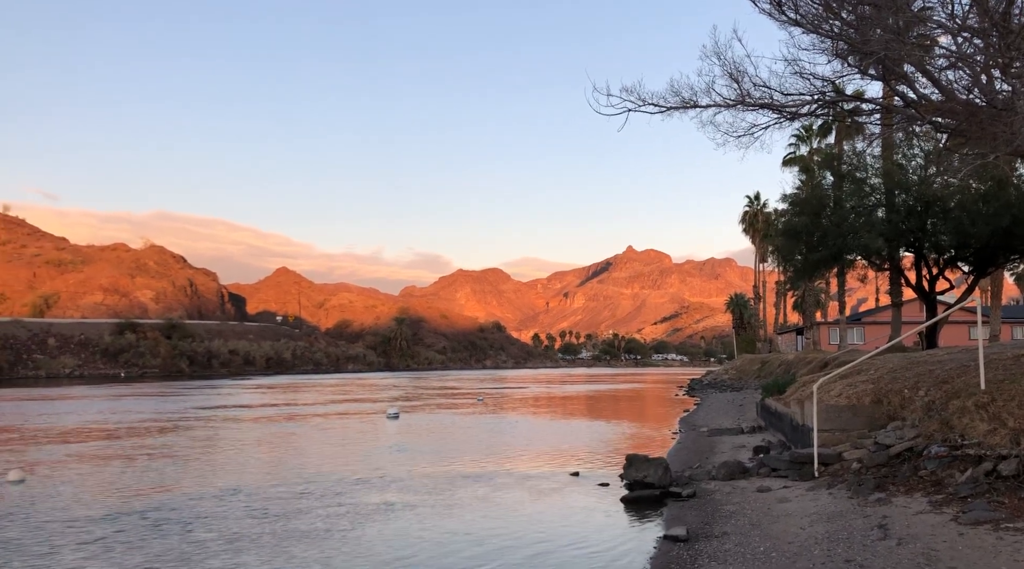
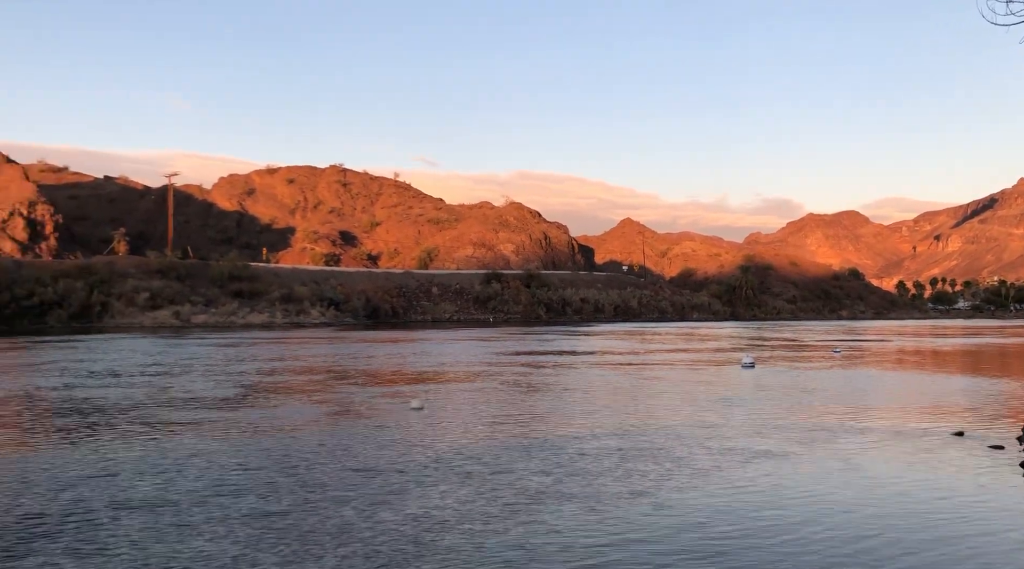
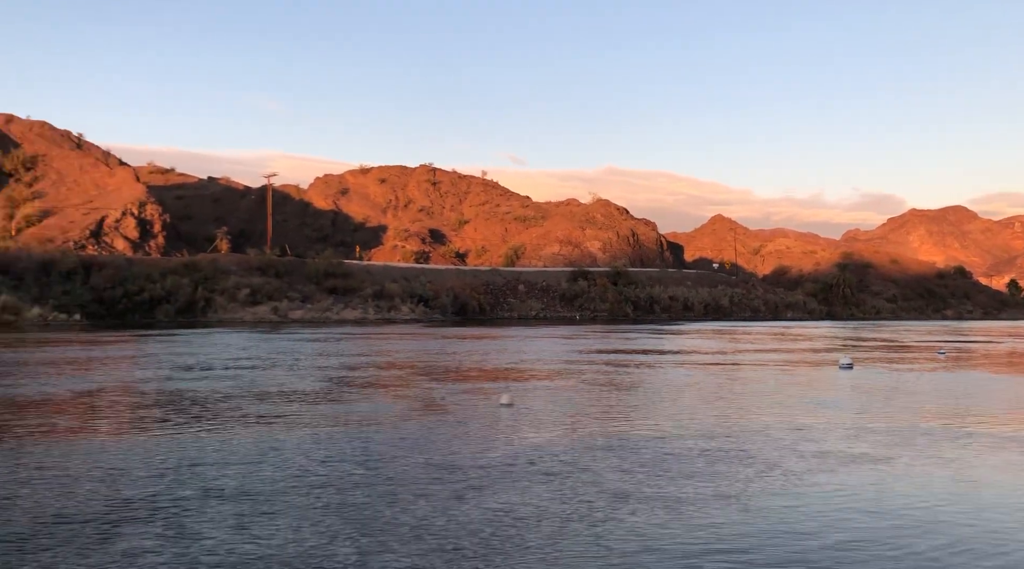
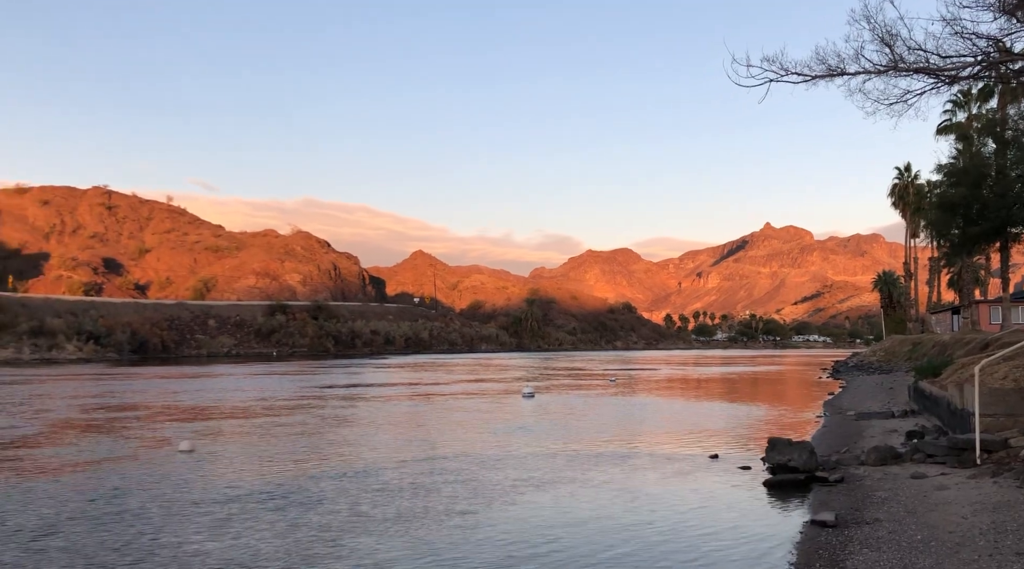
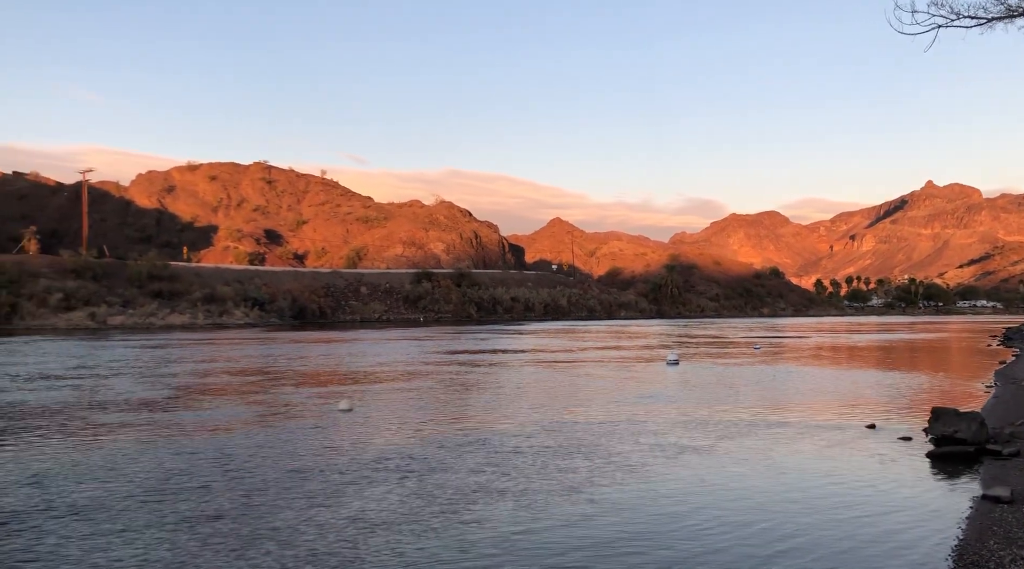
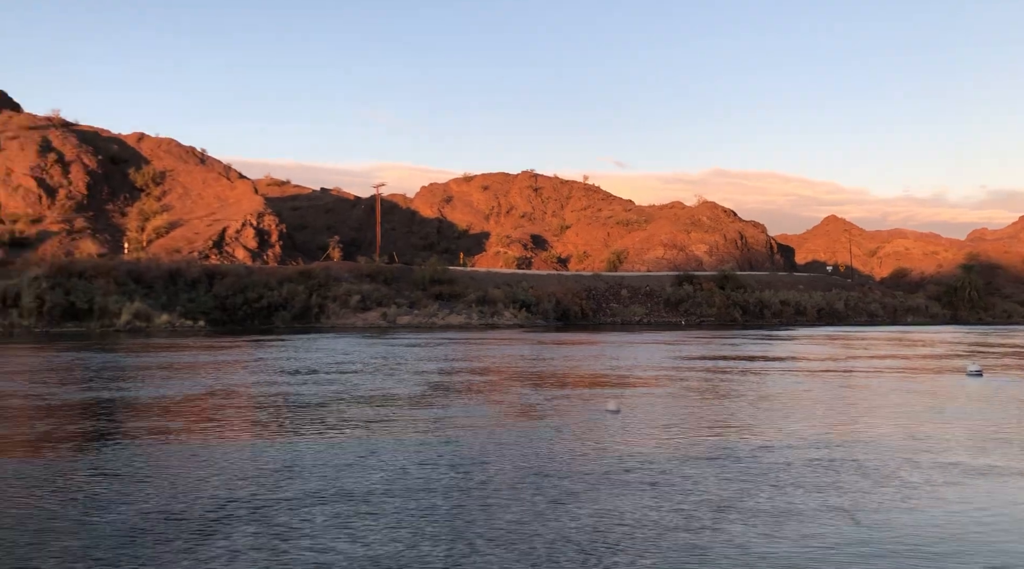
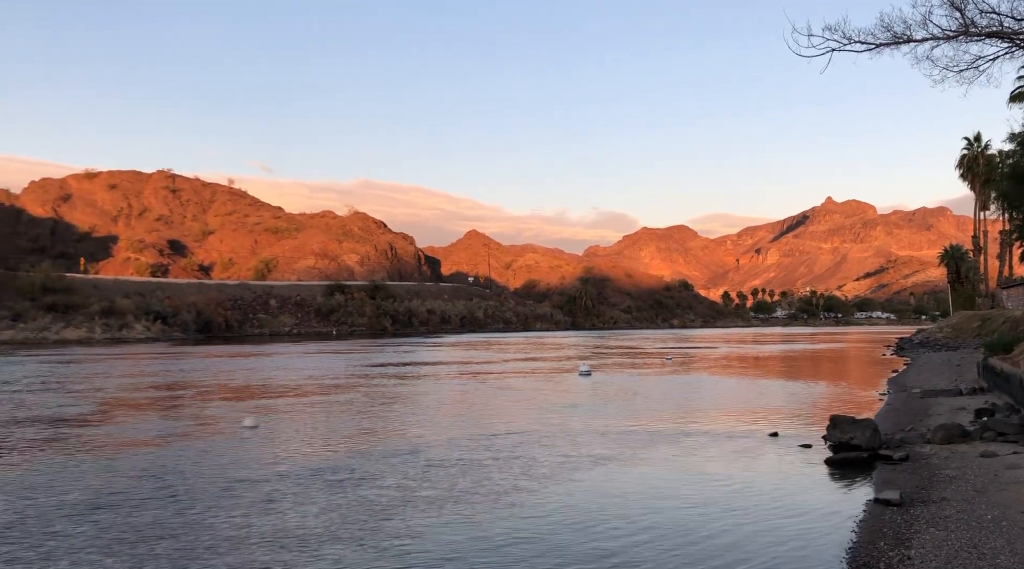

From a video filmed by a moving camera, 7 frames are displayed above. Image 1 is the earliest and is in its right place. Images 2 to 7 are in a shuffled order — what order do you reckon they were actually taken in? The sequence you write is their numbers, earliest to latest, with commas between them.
4, 7, 5, 2, 3, 6
